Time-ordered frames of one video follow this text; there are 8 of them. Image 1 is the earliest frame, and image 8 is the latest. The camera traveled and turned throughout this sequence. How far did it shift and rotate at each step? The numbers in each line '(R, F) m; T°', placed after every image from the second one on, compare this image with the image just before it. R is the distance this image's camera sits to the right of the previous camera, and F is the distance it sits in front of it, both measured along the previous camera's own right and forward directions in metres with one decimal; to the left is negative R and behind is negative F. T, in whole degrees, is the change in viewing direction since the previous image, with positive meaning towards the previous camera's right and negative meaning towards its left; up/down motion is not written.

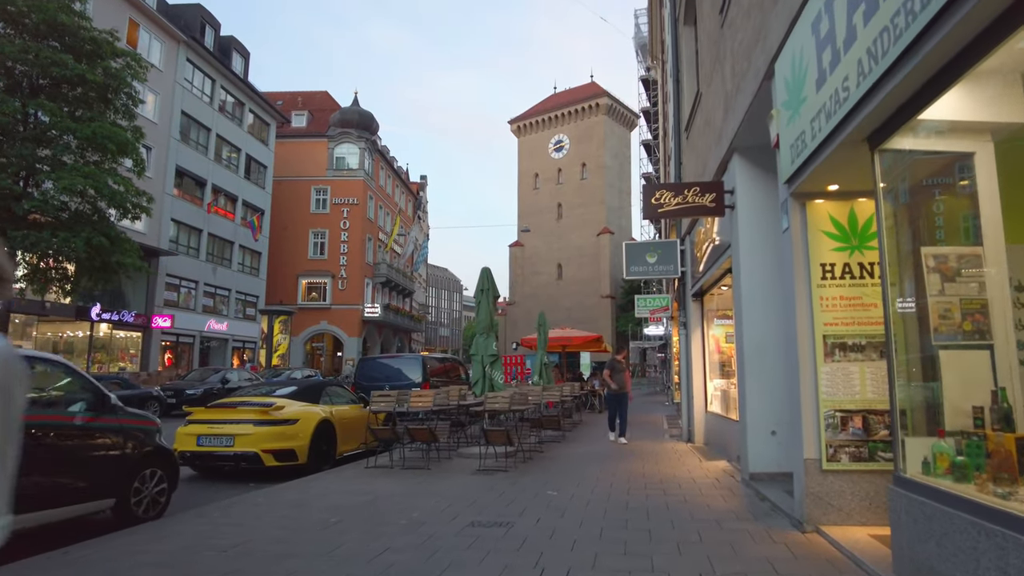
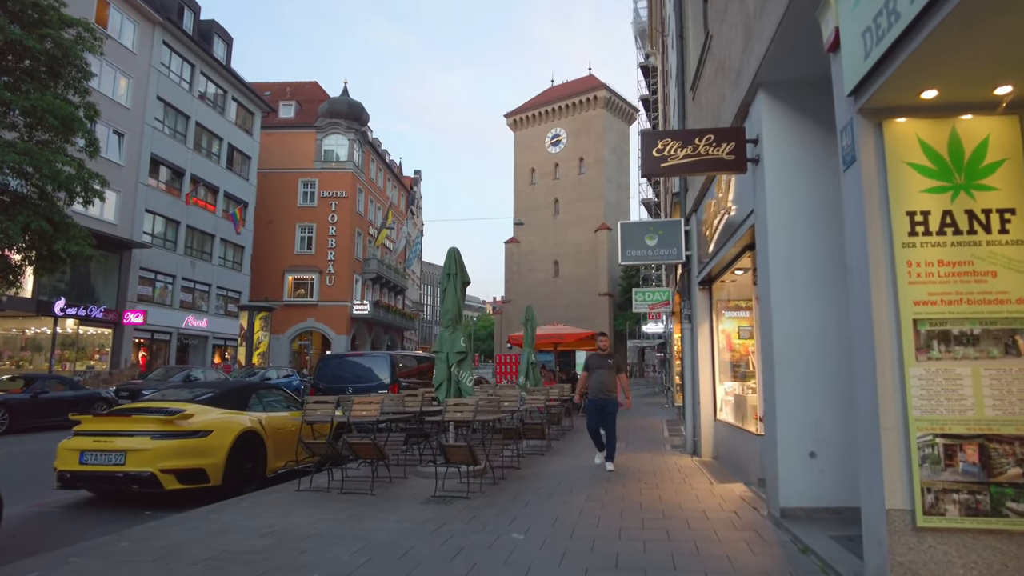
(+0.4, +1.9) m; 0°
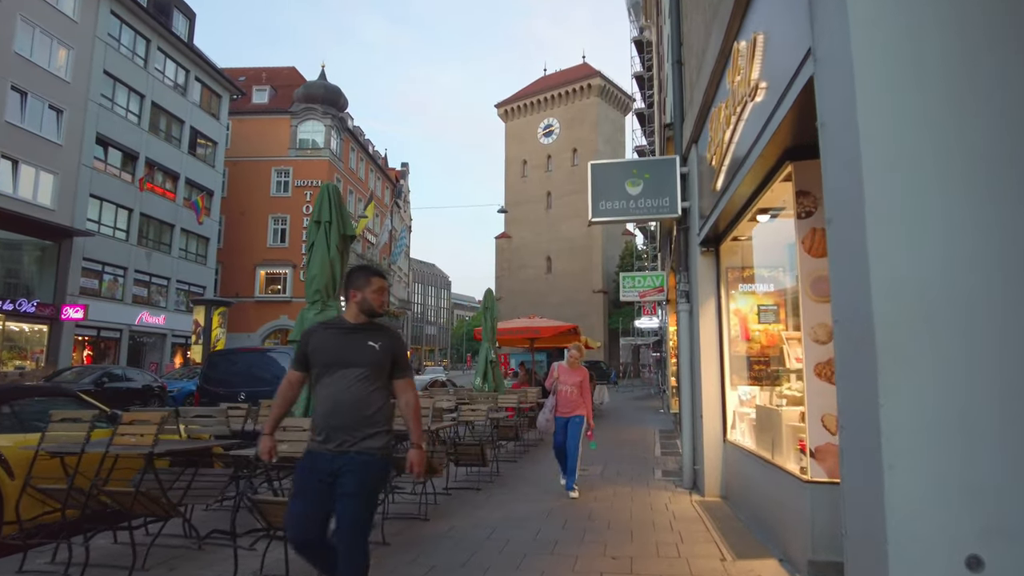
(+0.9, +3.4) m; 0°
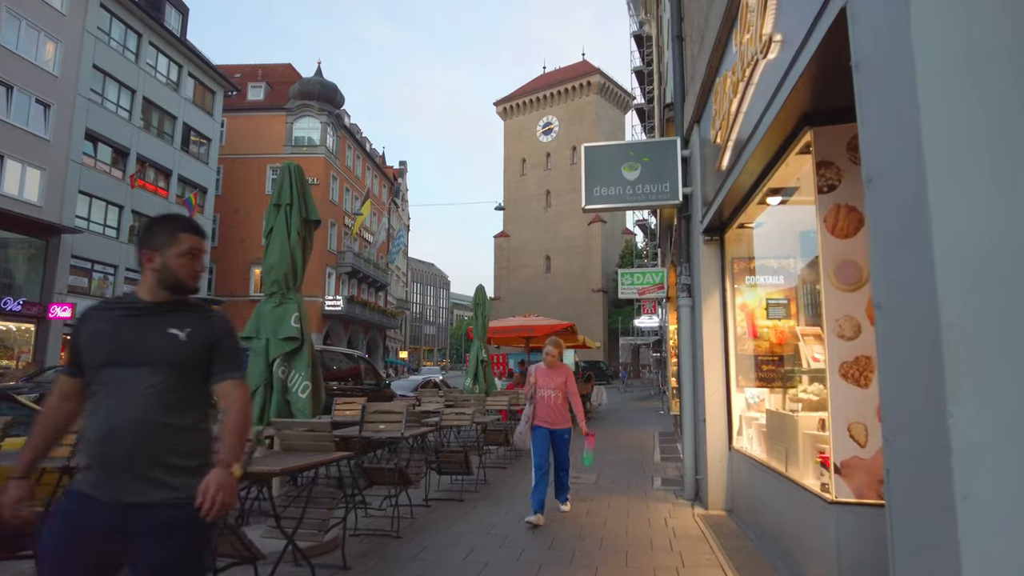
(+0.2, +0.7) m; 0°
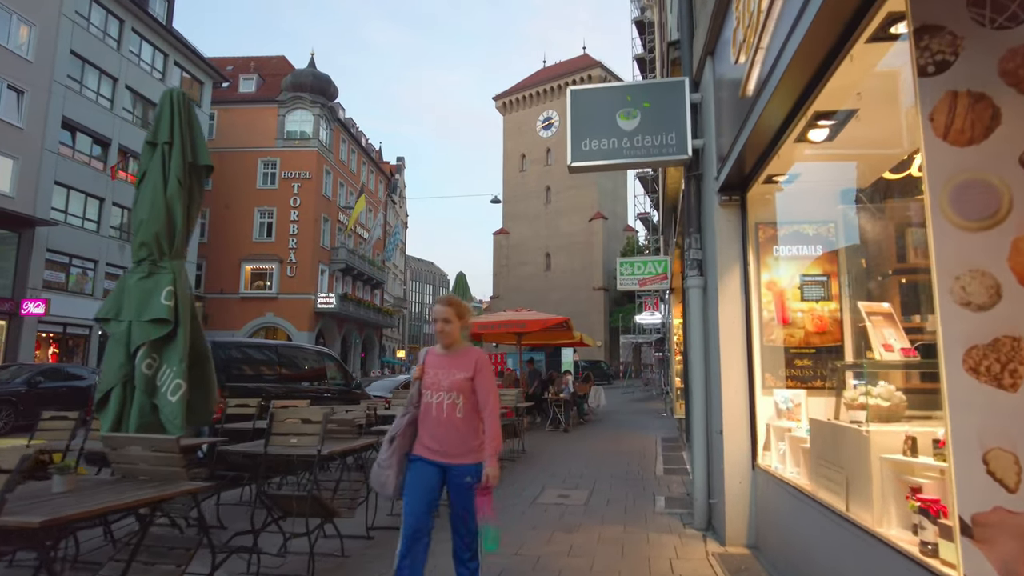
(+0.3, +1.5) m; 0°
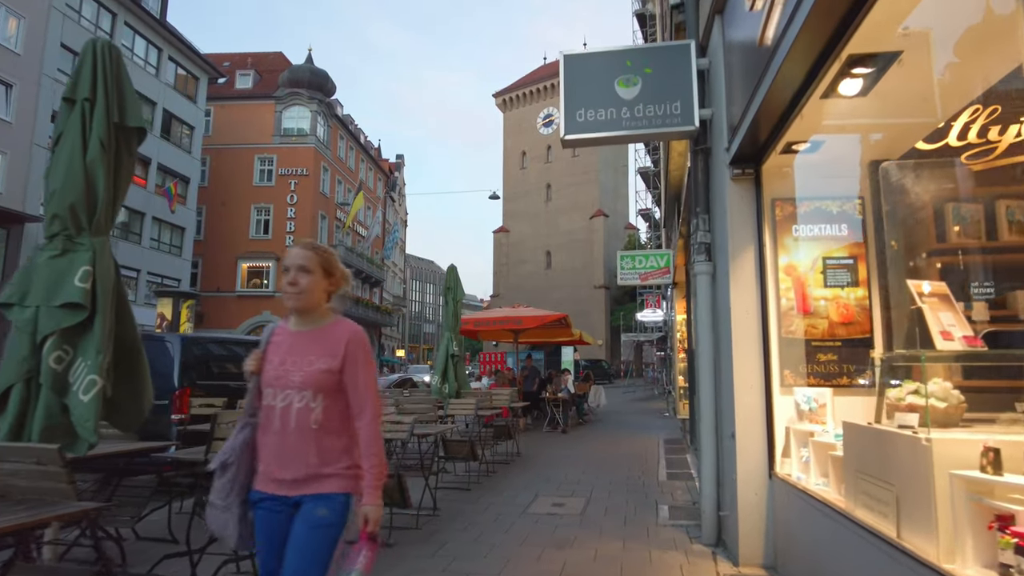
(+0.1, +0.6) m; 0°
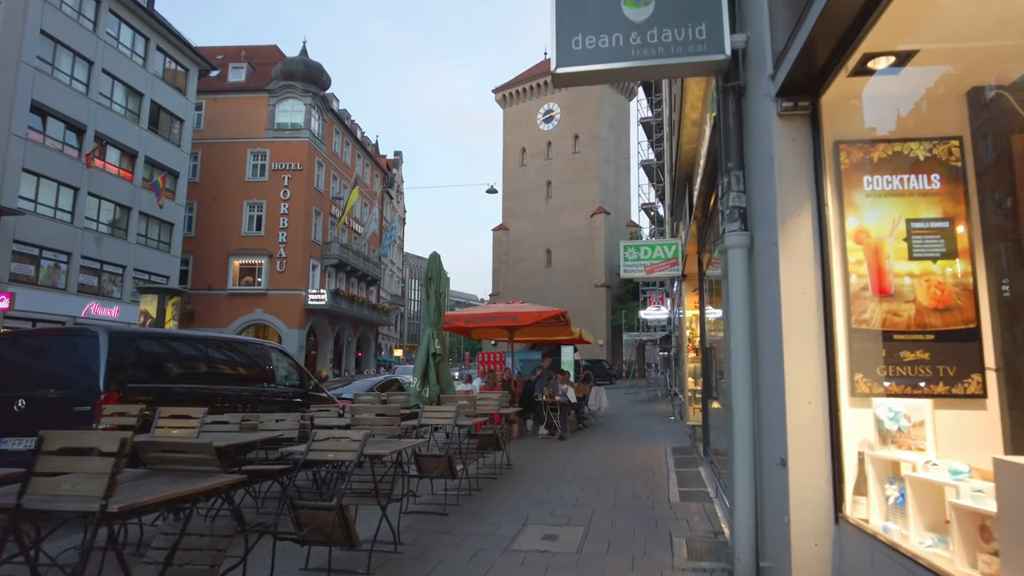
(+0.2, +1.3) m; 0°
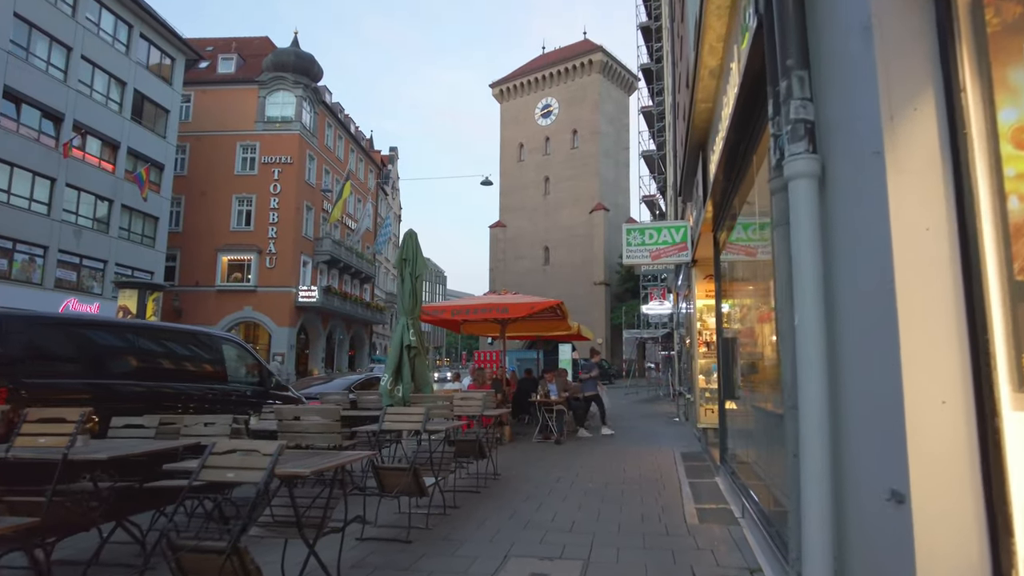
(+0.1, +1.3) m; 0°
